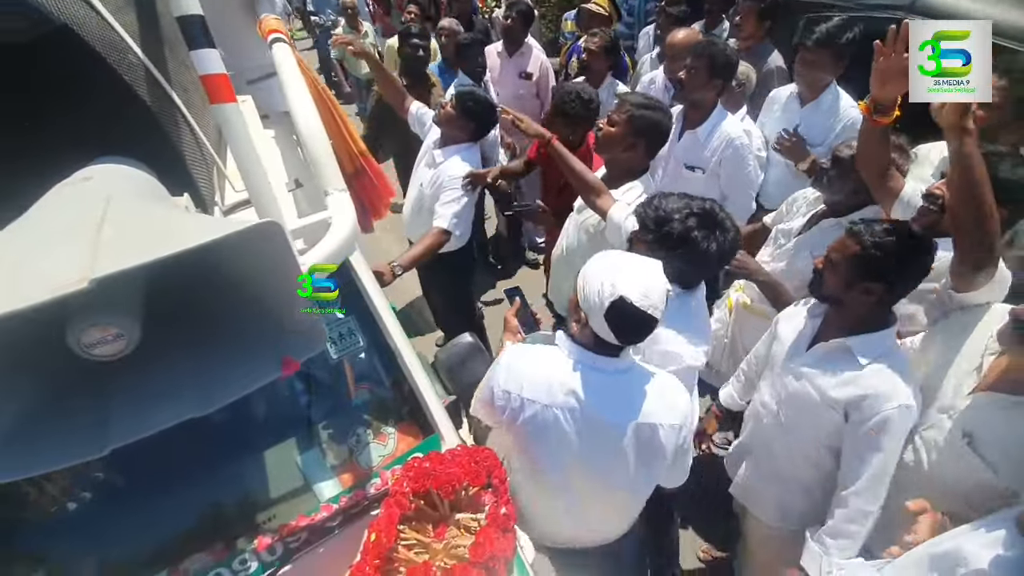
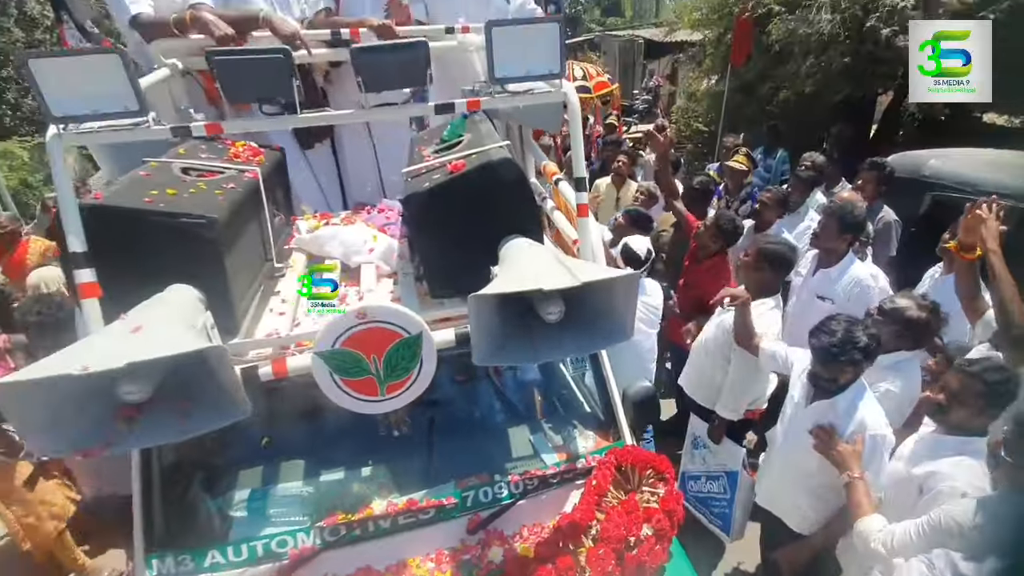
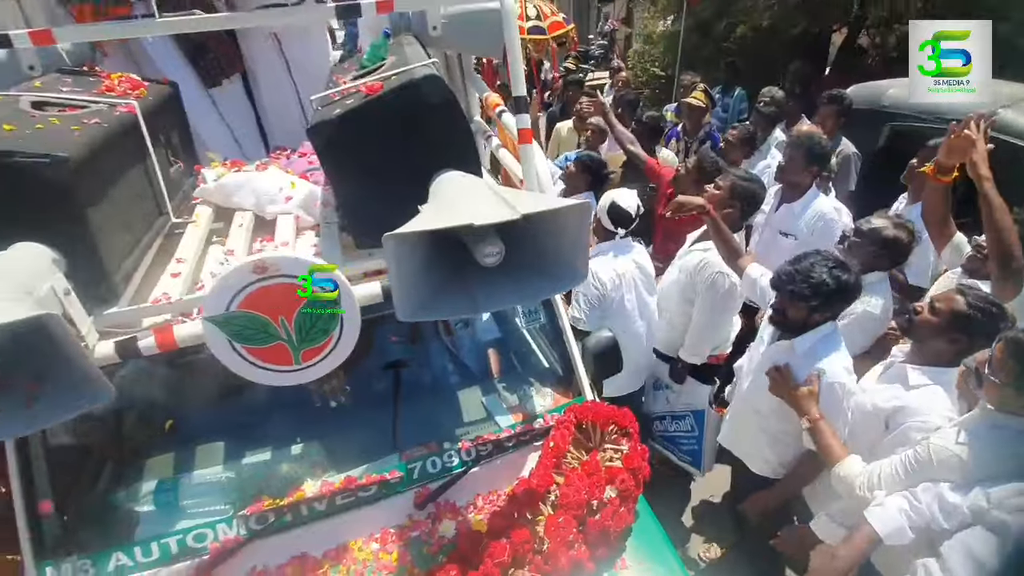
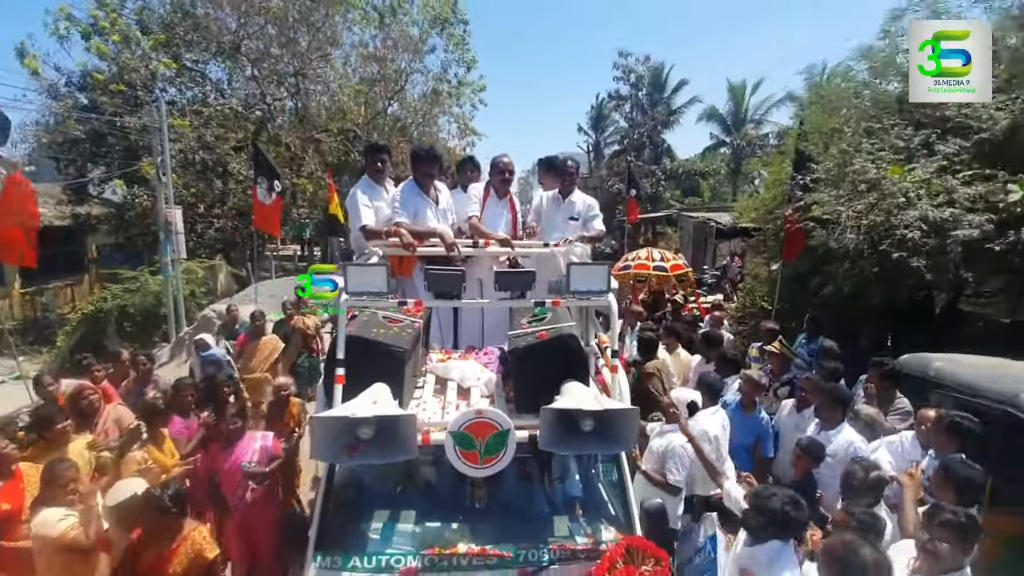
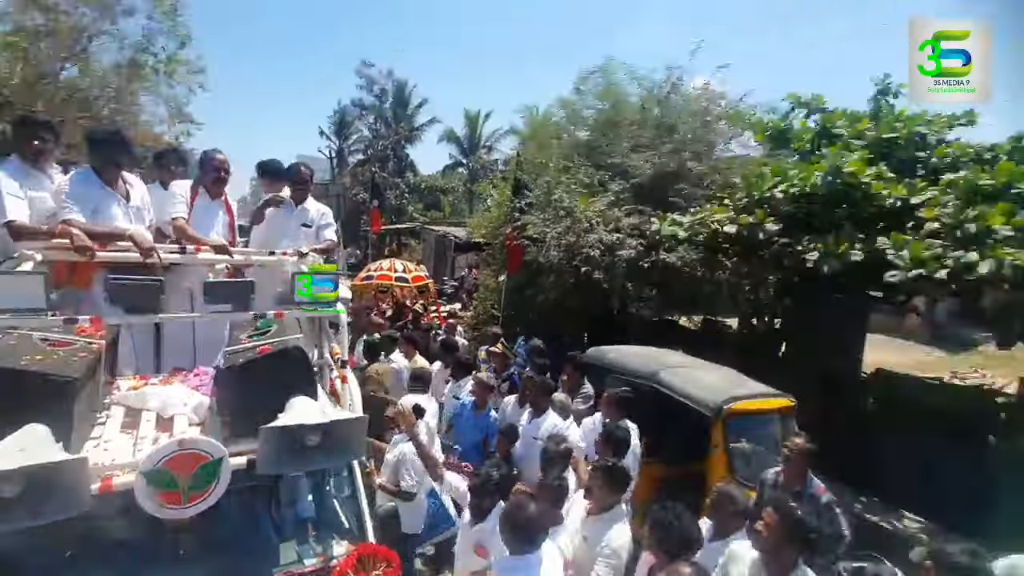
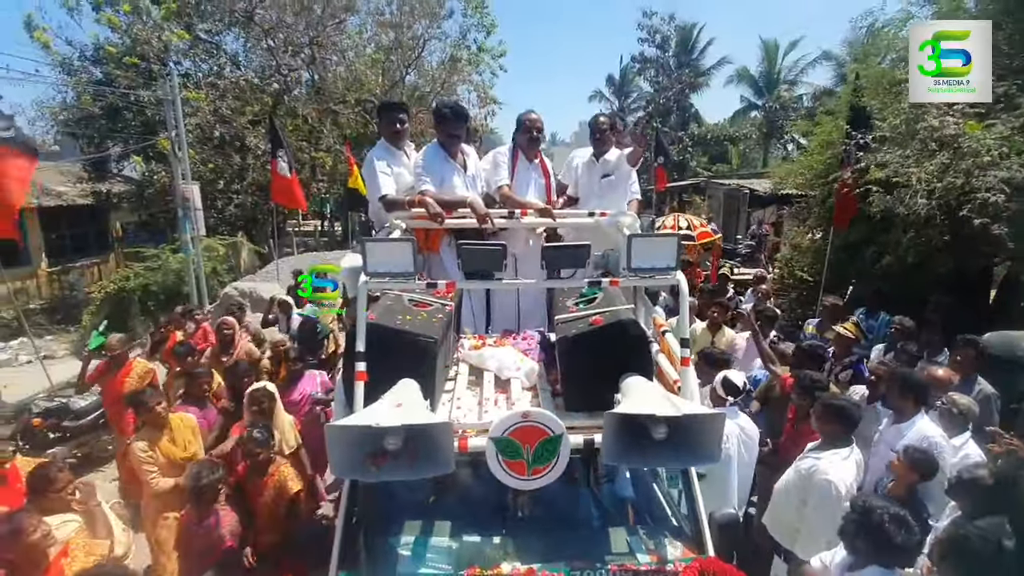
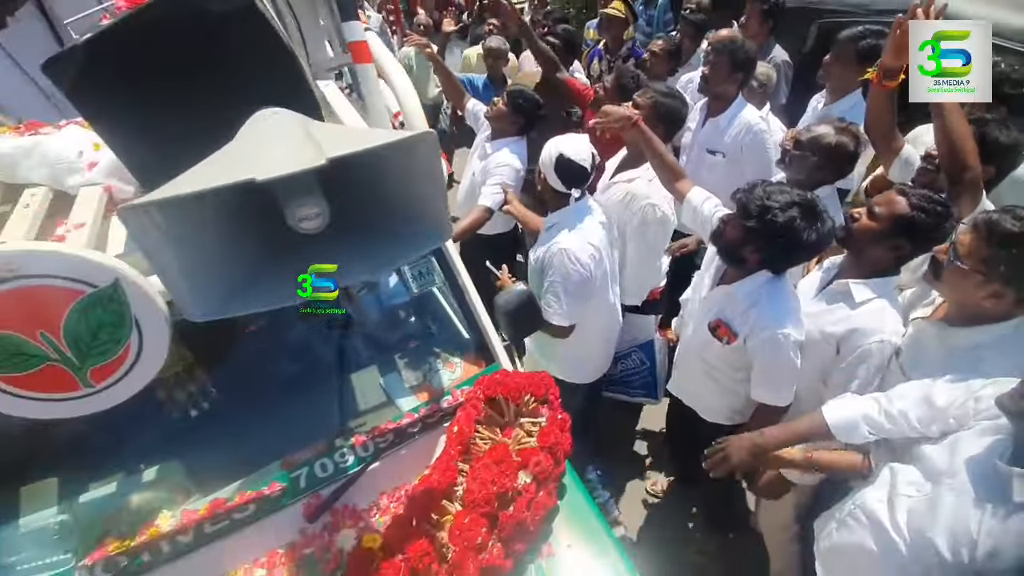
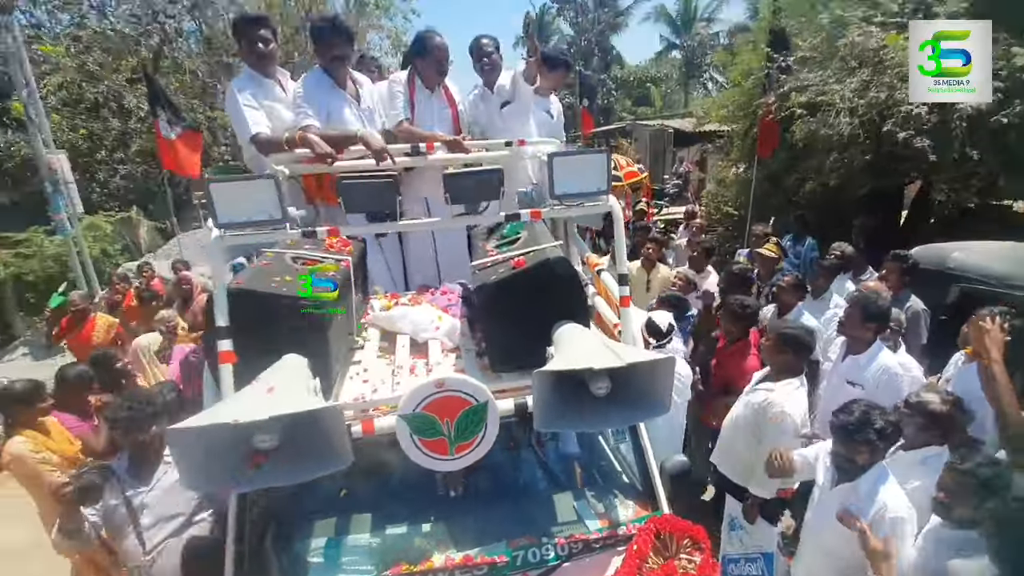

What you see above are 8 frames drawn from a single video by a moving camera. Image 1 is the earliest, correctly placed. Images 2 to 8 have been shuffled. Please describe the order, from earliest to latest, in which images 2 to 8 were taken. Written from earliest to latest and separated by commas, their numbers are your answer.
7, 3, 2, 8, 6, 4, 5
